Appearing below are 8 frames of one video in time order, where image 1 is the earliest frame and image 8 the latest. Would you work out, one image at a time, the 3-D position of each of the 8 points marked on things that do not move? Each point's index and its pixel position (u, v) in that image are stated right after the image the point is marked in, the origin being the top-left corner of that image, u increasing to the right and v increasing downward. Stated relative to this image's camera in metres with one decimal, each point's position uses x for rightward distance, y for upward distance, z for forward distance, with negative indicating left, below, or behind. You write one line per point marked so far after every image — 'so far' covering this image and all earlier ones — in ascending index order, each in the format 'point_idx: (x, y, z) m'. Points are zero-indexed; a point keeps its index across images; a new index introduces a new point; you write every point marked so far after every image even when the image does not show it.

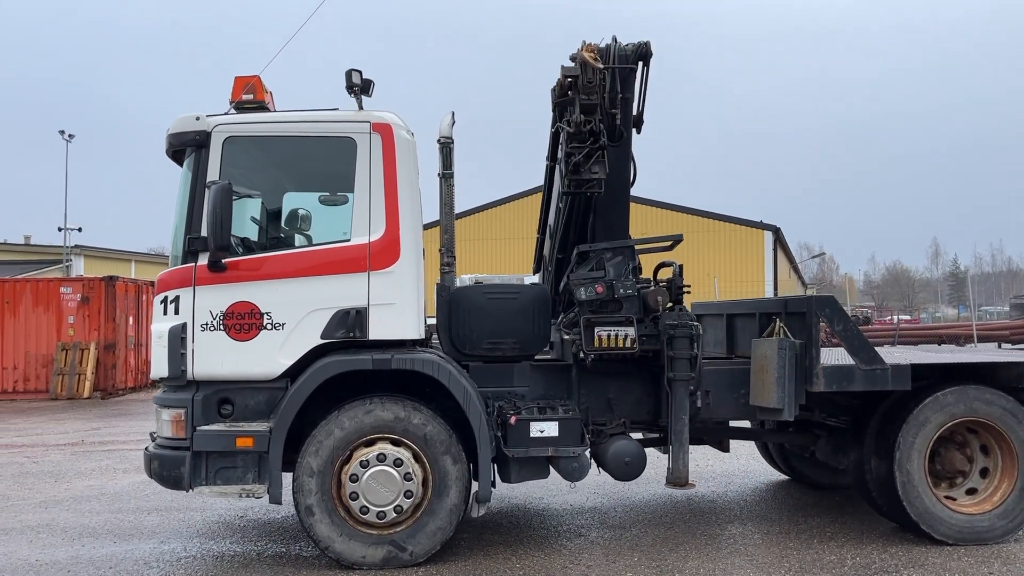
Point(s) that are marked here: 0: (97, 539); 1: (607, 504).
0: (-3.3, -2.0, +5.8) m
1: (+0.9, -2.0, +6.6) m
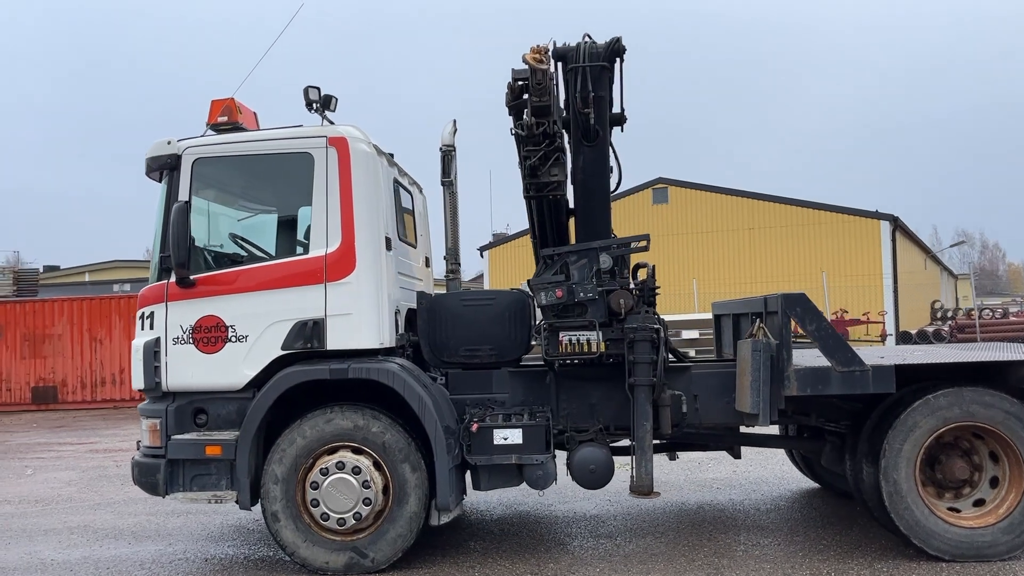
0: (-3.4, -2.2, +6.2) m
1: (+0.9, -2.0, +6.4) m
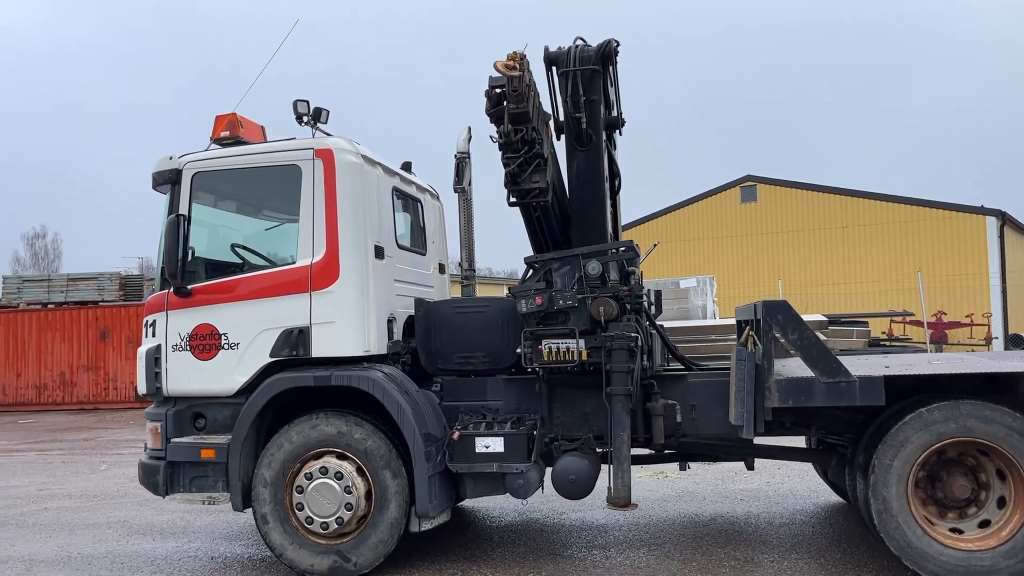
0: (-3.3, -2.3, +6.5) m
1: (+1.0, -2.0, +6.3) m
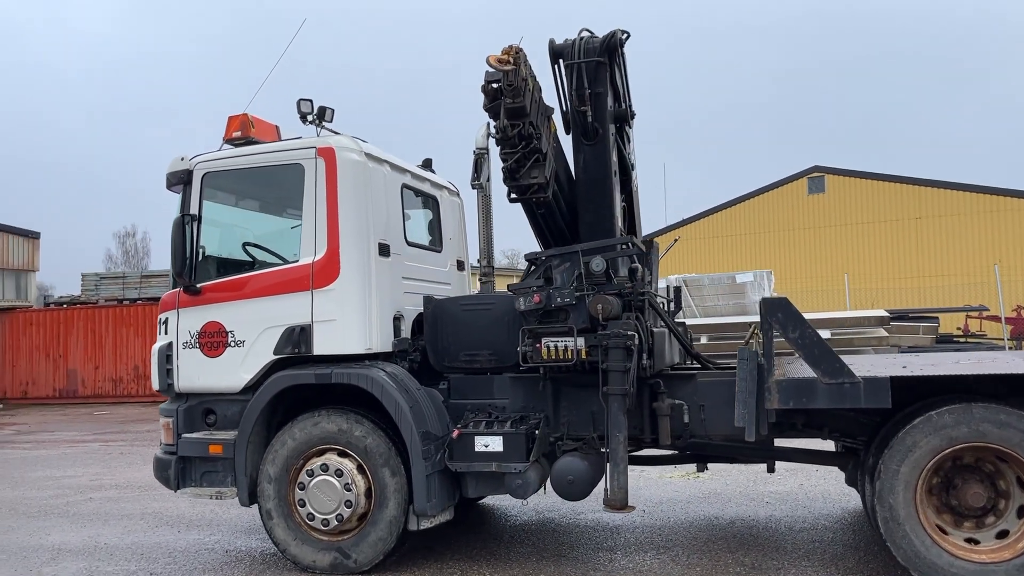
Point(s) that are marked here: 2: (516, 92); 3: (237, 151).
0: (-3.2, -2.2, +6.7) m
1: (+1.1, -2.0, +6.1) m
2: (0.0, +1.2, +4.5) m
3: (-2.0, +1.0, +5.4) m
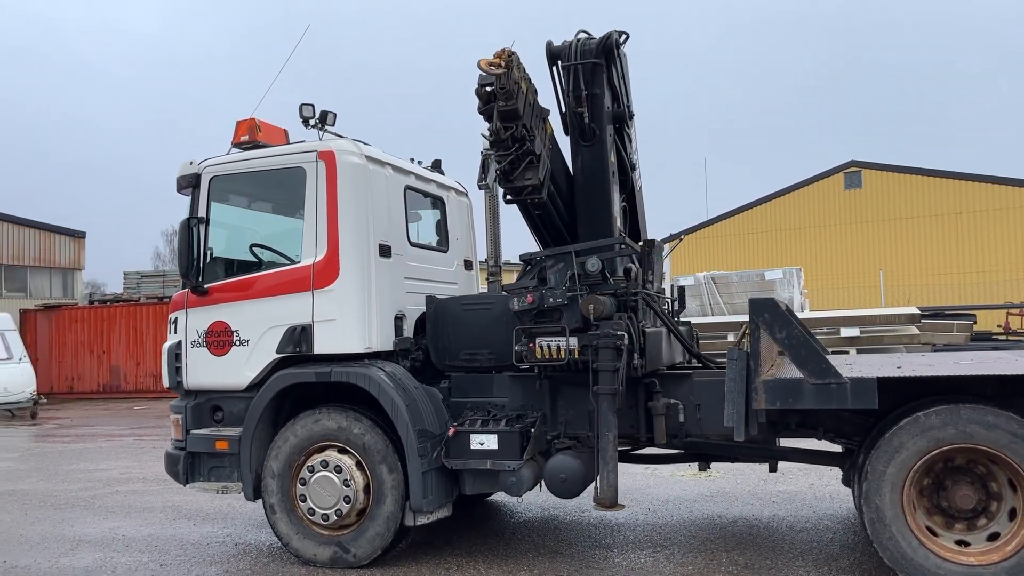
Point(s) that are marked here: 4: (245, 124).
0: (-3.1, -2.2, +7.0) m
1: (+1.1, -2.0, +6.2) m
2: (0.0, +1.2, +4.6) m
3: (-2.0, +1.0, +5.5) m
4: (-2.2, +1.4, +6.0) m
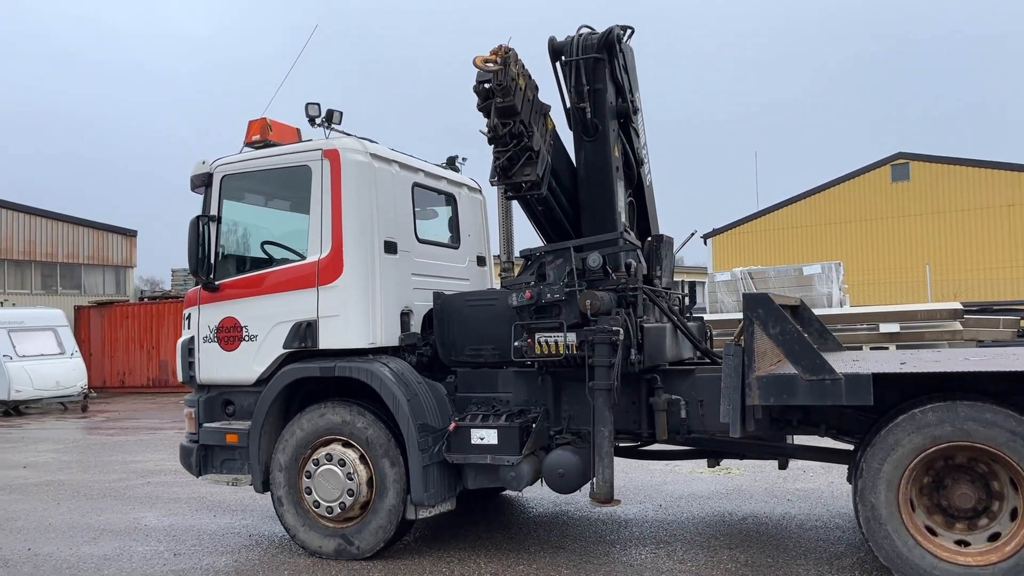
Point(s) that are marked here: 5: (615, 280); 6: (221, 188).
0: (-3.0, -2.2, +7.1) m
1: (+1.2, -2.0, +6.1) m
2: (0.0, +1.2, +4.6) m
3: (-2.0, +1.0, +5.6) m
4: (-2.2, +1.4, +6.1) m
5: (+0.7, +0.1, +4.8) m
6: (-2.3, +0.8, +5.7) m
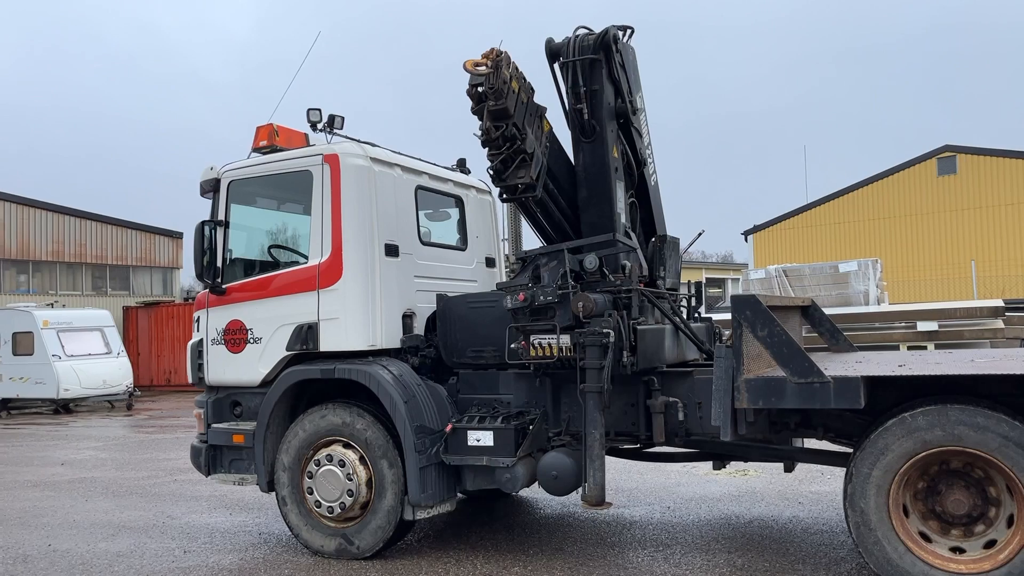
0: (-2.9, -2.2, +7.3) m
1: (+1.2, -2.0, +6.1) m
2: (-0.1, +1.2, +4.6) m
3: (-2.0, +1.0, +5.7) m
4: (-2.1, +1.4, +6.2) m
5: (+0.6, 0.0, +4.8) m
6: (-2.3, +0.8, +5.8) m
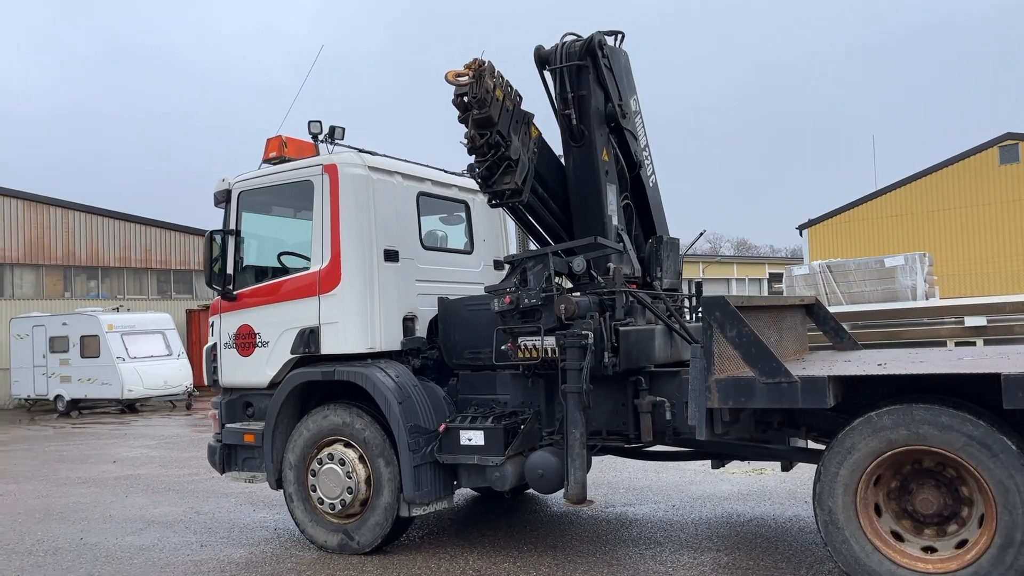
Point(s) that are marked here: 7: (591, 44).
0: (-2.8, -2.3, +7.6) m
1: (+1.3, -2.0, +6.1) m
2: (-0.2, +1.2, +4.7) m
3: (-2.0, +1.0, +6.0) m
4: (-2.1, +1.3, +6.5) m
5: (+0.5, 0.0, +4.8) m
6: (-2.3, +0.7, +6.1) m
7: (+0.6, +1.8, +5.2) m
